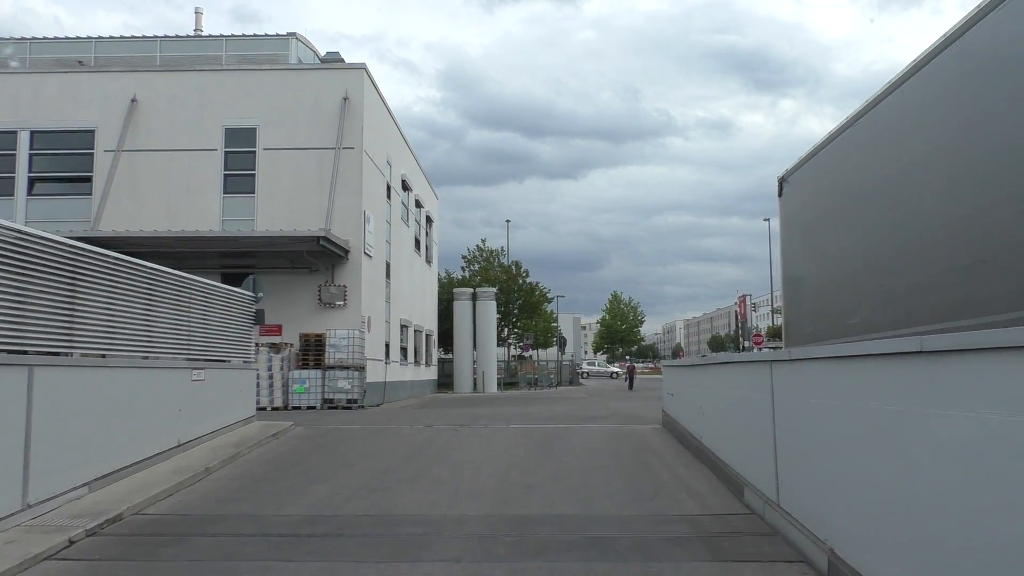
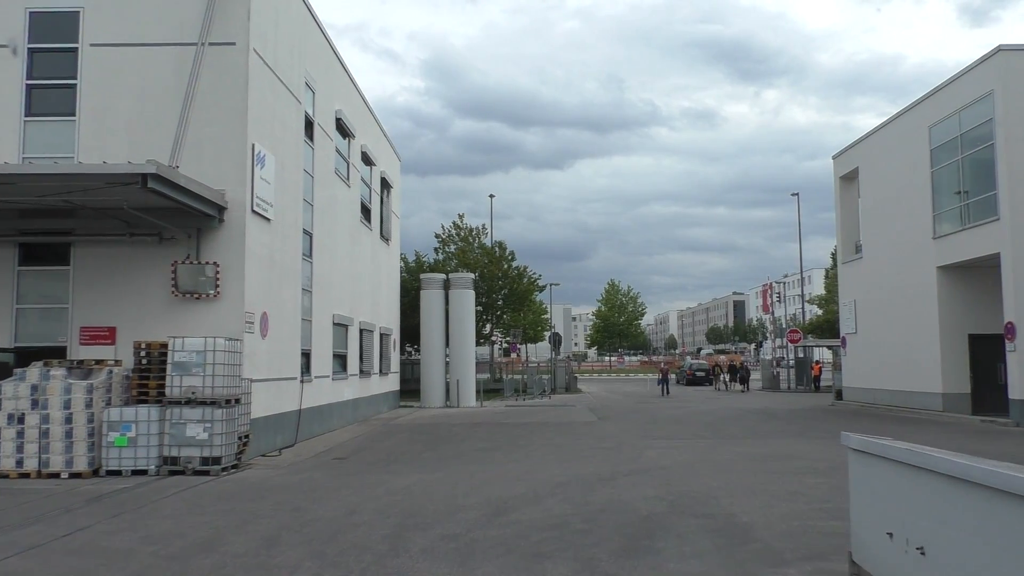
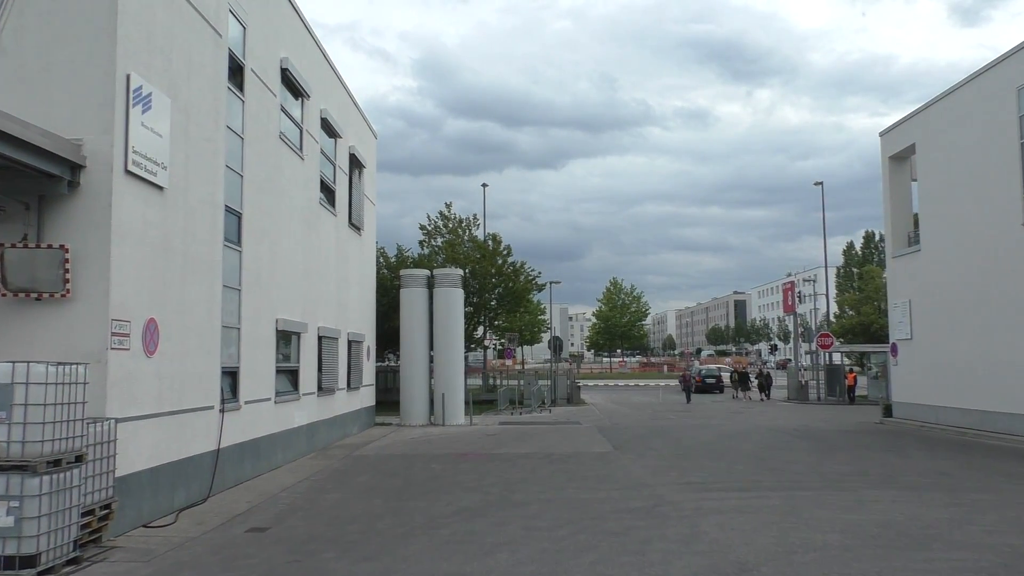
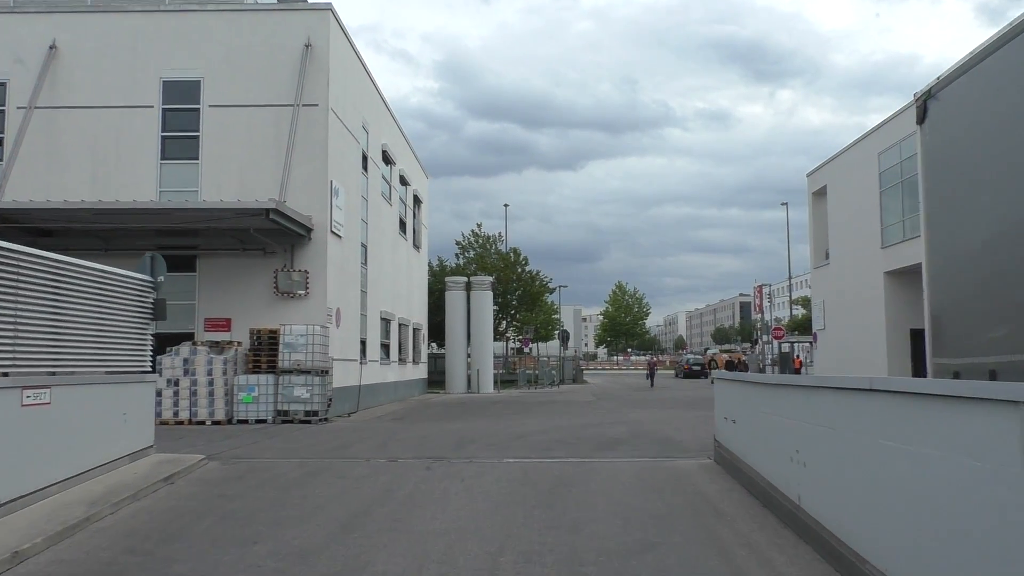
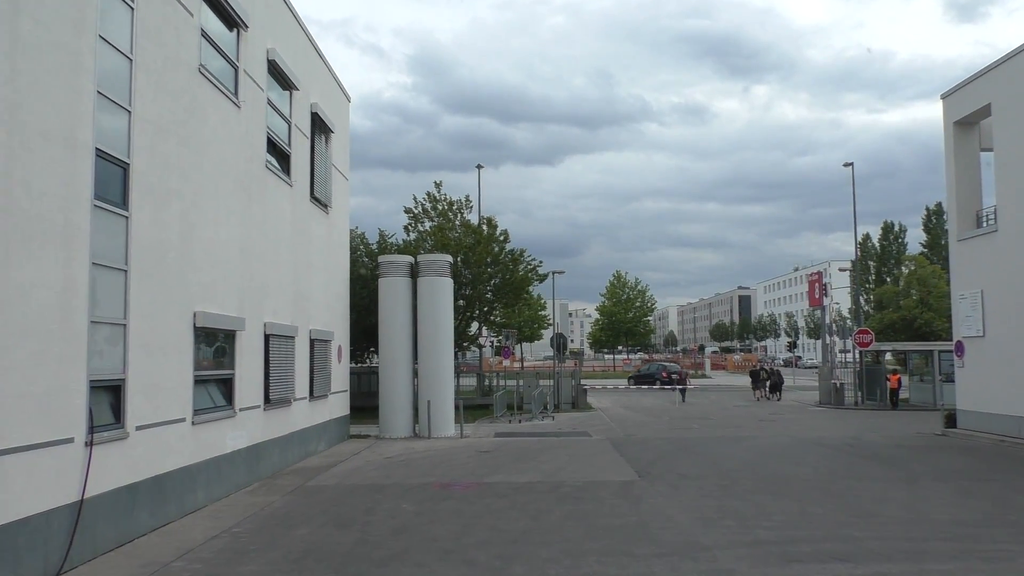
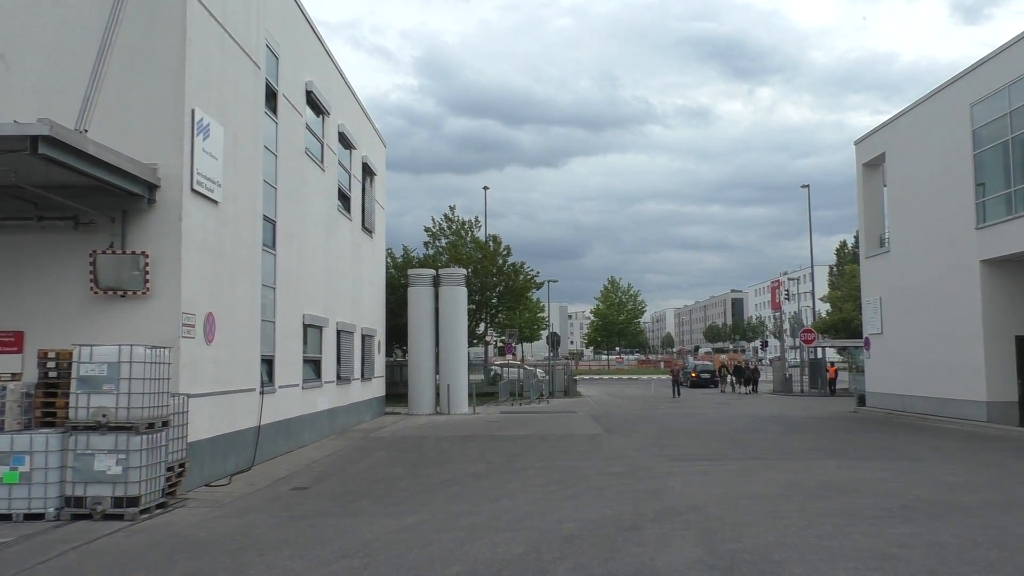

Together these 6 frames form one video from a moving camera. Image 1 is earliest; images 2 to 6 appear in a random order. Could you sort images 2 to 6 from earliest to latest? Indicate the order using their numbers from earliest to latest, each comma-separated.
4, 2, 6, 3, 5
